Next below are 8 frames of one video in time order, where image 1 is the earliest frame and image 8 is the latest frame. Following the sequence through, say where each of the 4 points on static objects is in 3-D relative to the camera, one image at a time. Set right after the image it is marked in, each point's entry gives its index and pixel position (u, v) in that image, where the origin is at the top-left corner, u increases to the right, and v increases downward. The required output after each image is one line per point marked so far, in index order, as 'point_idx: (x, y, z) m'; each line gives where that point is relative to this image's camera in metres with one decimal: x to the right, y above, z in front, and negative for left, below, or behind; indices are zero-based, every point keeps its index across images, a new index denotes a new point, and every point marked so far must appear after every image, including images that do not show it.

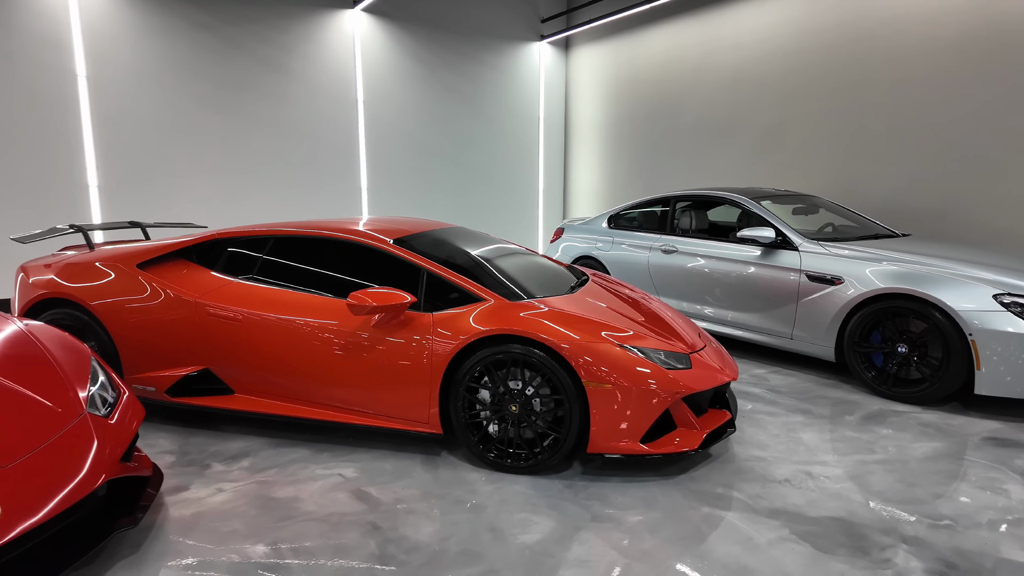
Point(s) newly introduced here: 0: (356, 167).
0: (-1.7, +1.3, +6.2) m
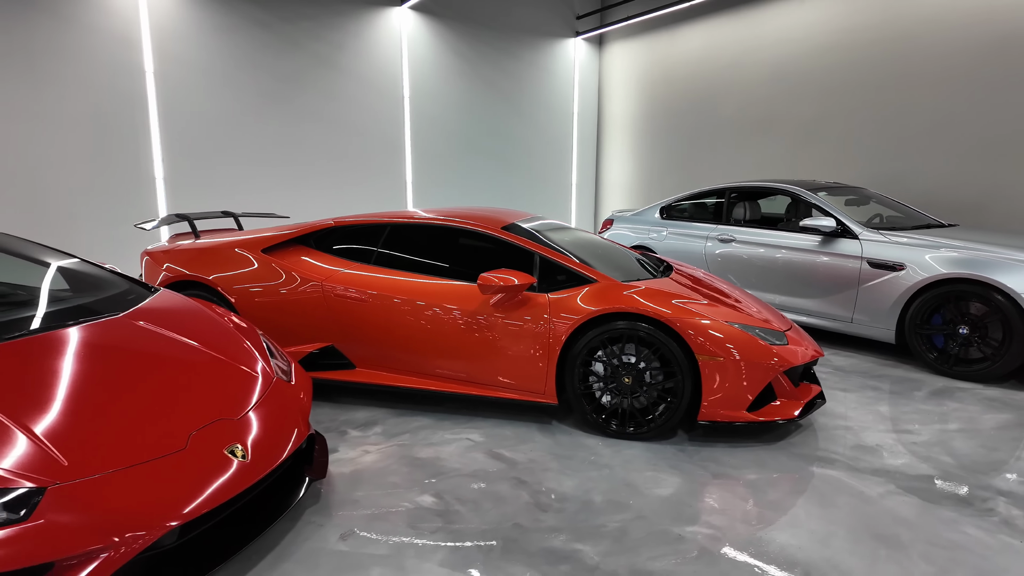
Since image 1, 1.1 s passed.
0: (-1.2, +1.4, +6.4) m
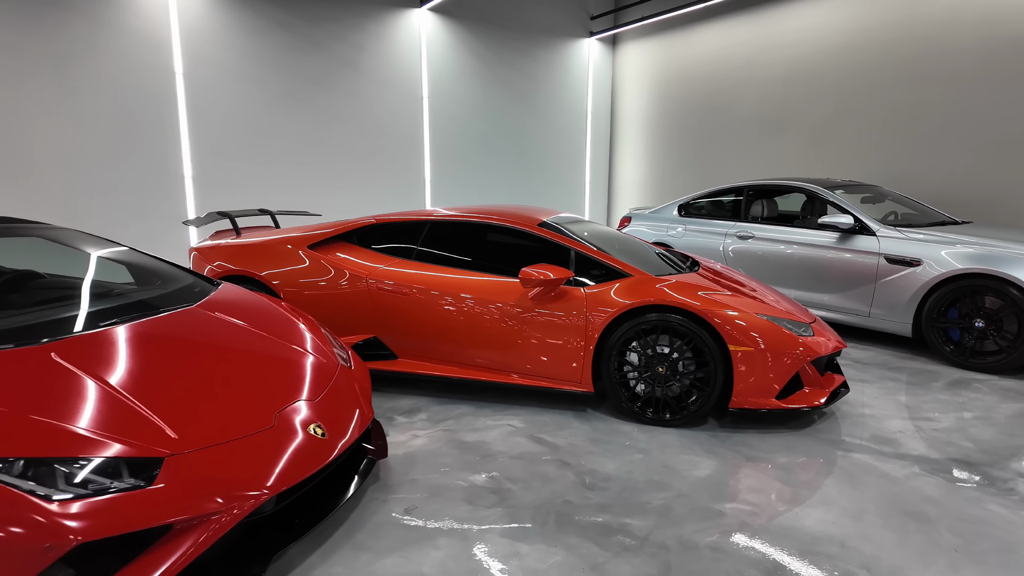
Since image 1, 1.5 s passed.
0: (-1.0, +1.4, +6.5) m
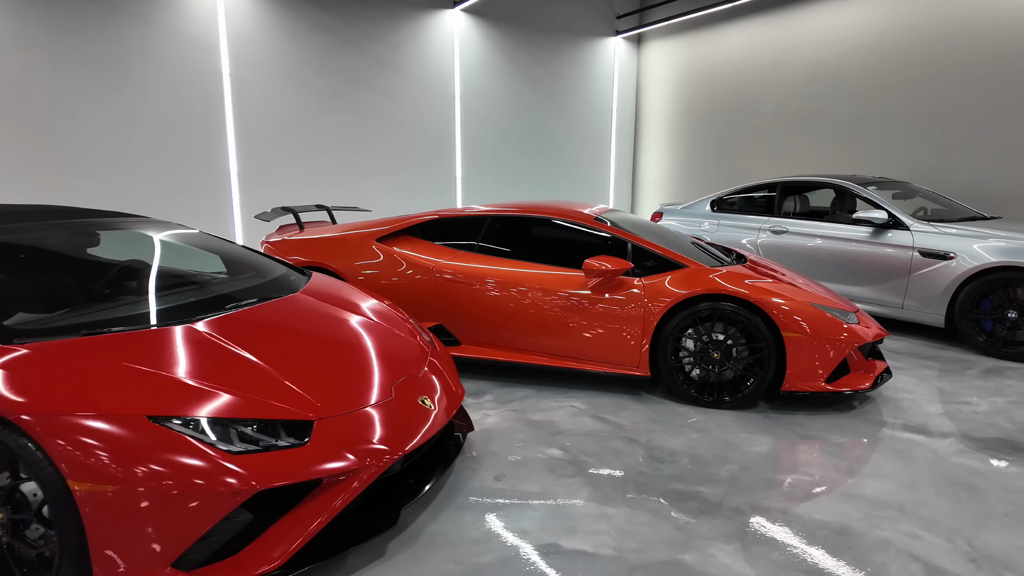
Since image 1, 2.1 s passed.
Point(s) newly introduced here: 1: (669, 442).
0: (-0.7, +1.5, +6.7) m
1: (+0.6, -0.6, +2.2) m
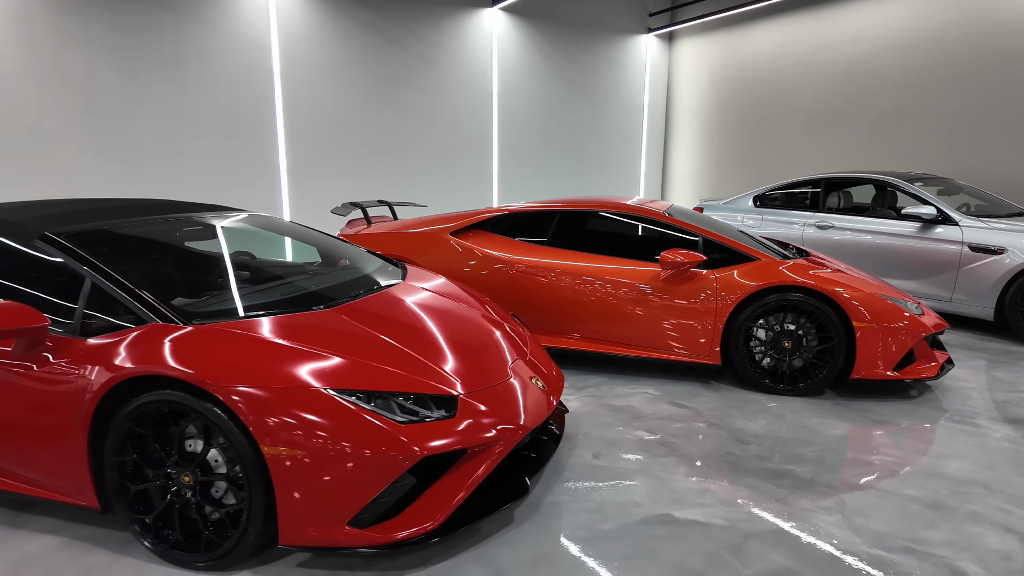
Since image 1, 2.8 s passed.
0: (-0.3, +1.6, +6.8) m
1: (+0.9, -0.6, +2.4) m
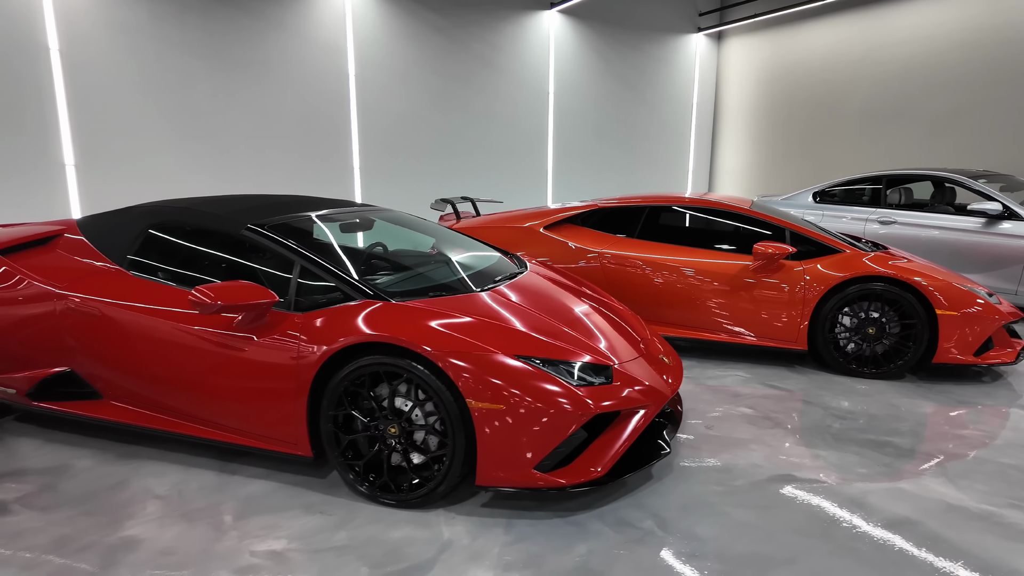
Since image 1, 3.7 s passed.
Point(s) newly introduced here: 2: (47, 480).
0: (+0.4, +1.6, +7.0) m
1: (+1.4, -0.5, +2.6) m
2: (-1.5, -0.6, +1.9) m
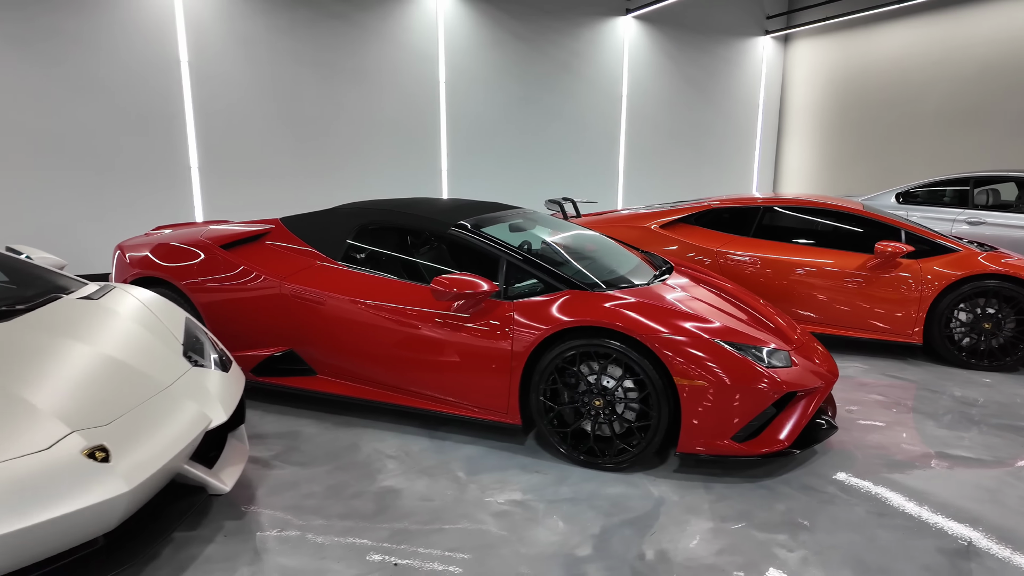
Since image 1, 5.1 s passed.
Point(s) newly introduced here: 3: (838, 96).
0: (+1.3, +1.7, +7.2) m
1: (+2.1, -0.5, +2.7) m
2: (-0.8, -0.6, +2.2) m
3: (+4.3, +2.6, +7.9) m
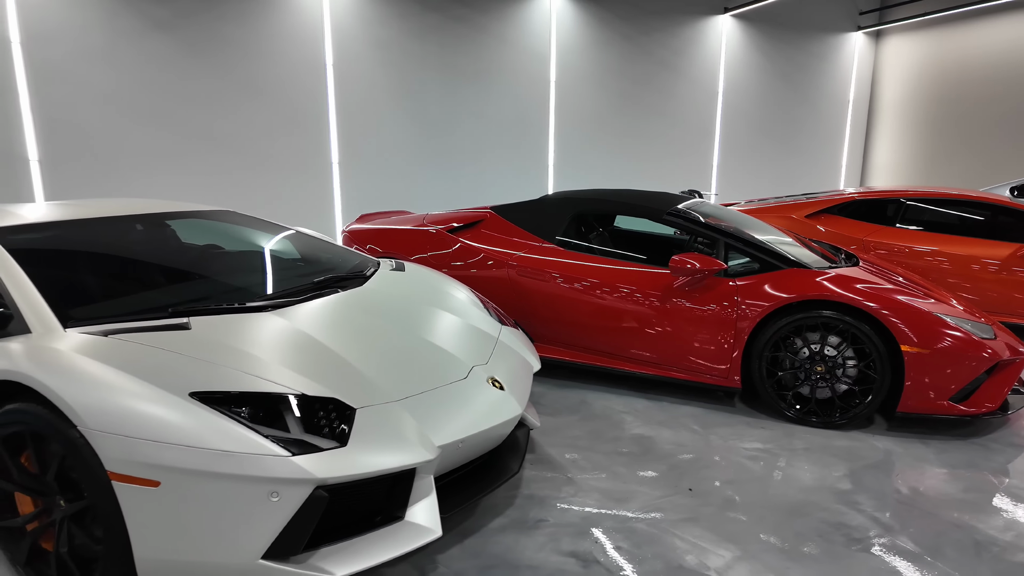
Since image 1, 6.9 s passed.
0: (+2.5, +1.8, +7.4) m
1: (+3.0, -0.4, +2.9) m
2: (+0.1, -0.5, +2.5) m
3: (+5.6, +2.6, +7.9) m
